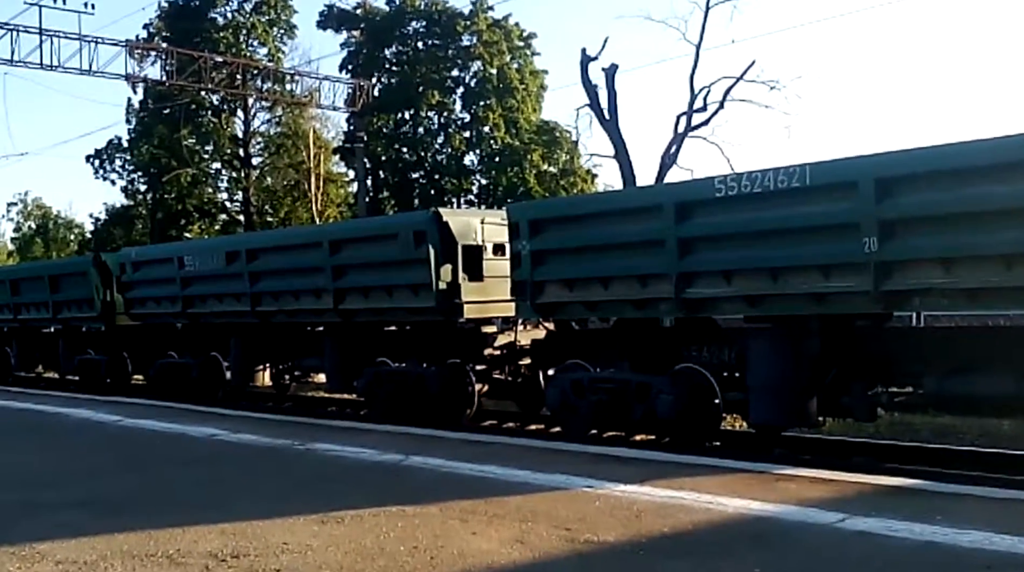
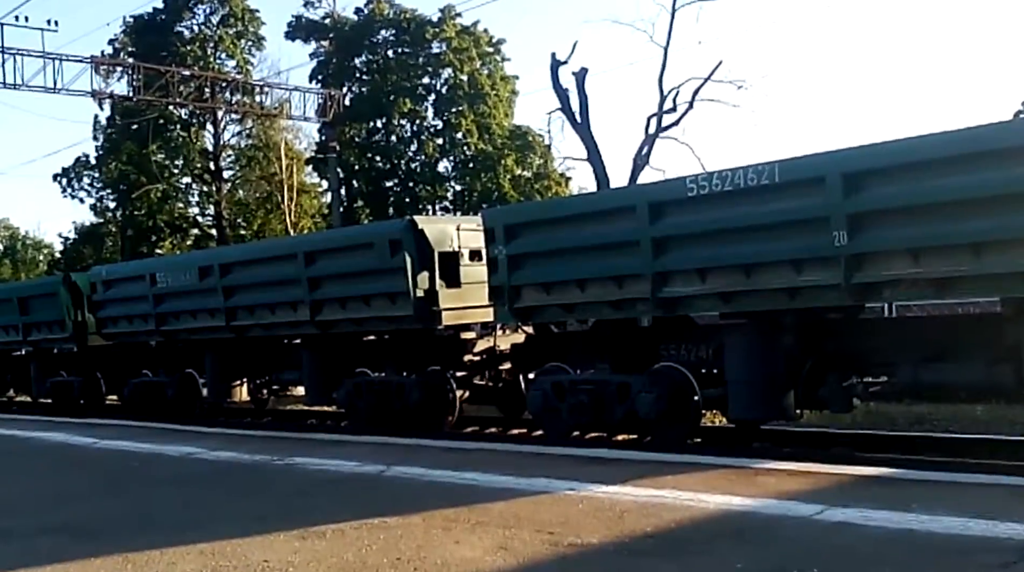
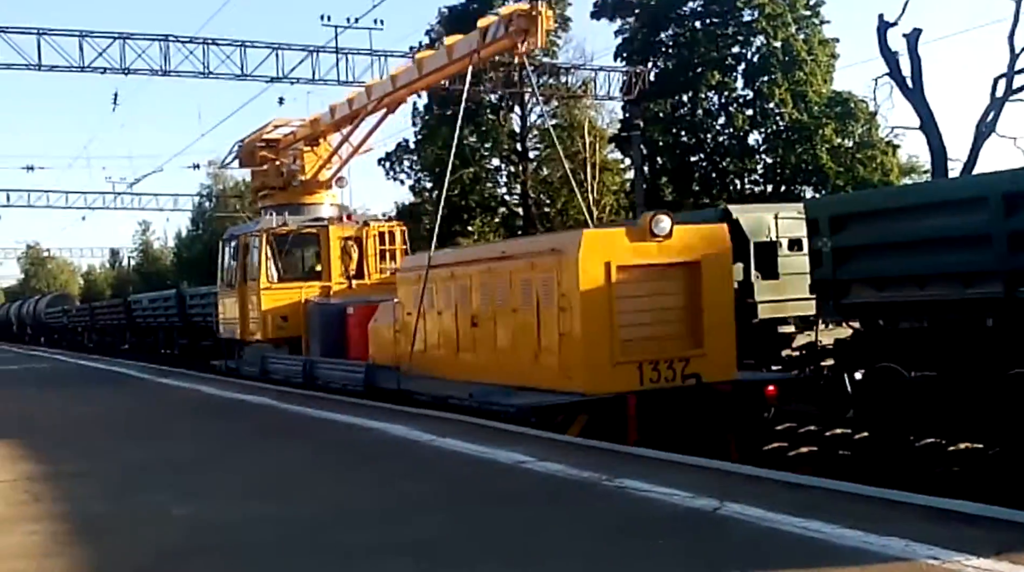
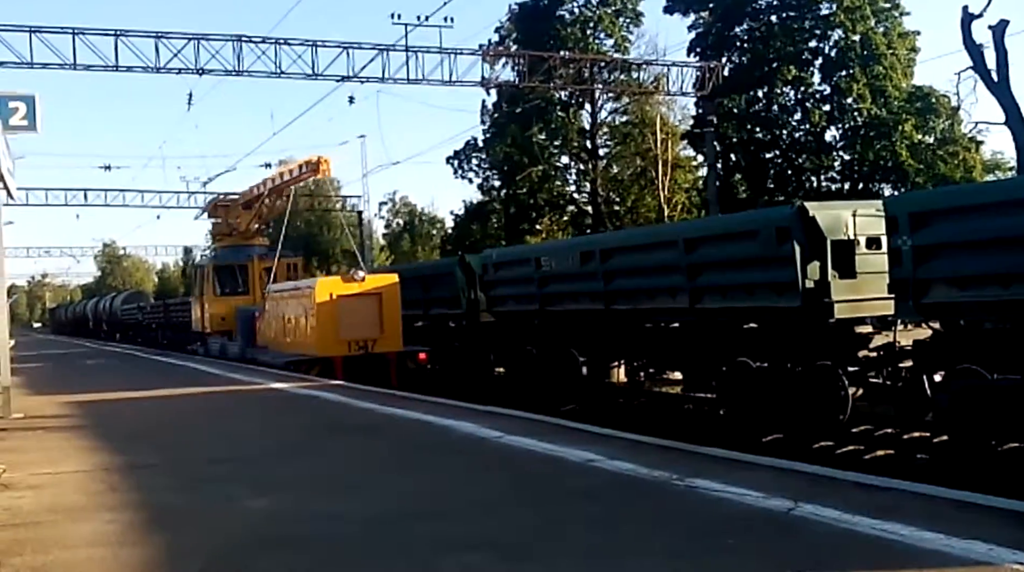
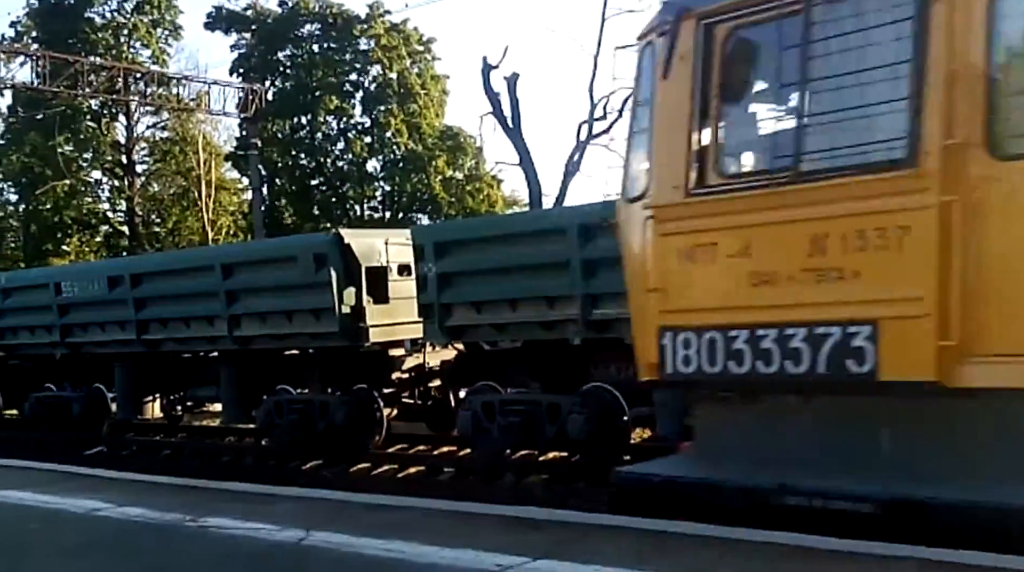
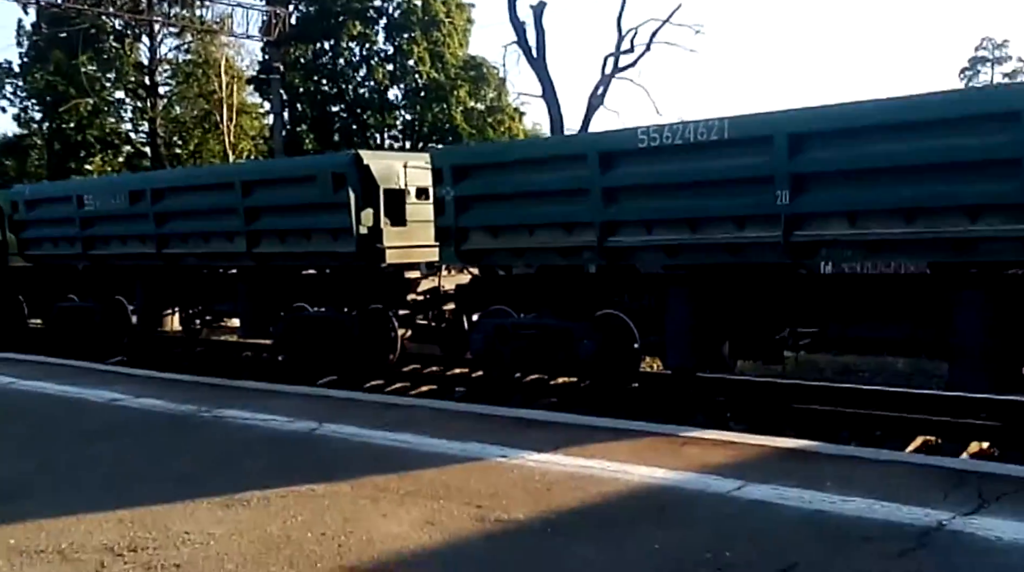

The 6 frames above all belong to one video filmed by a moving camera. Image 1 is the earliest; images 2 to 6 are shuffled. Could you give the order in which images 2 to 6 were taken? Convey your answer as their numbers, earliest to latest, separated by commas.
2, 6, 5, 3, 4
